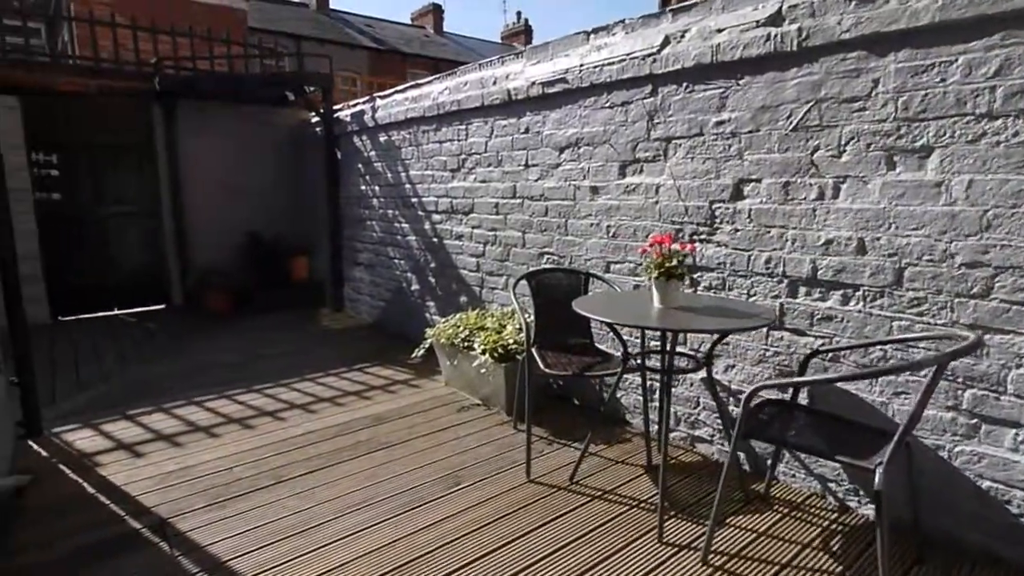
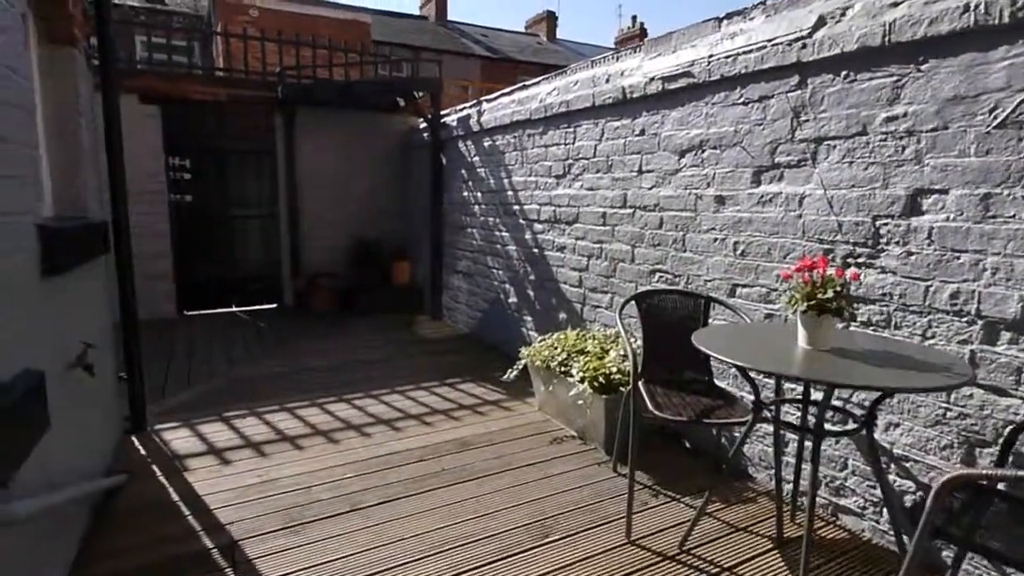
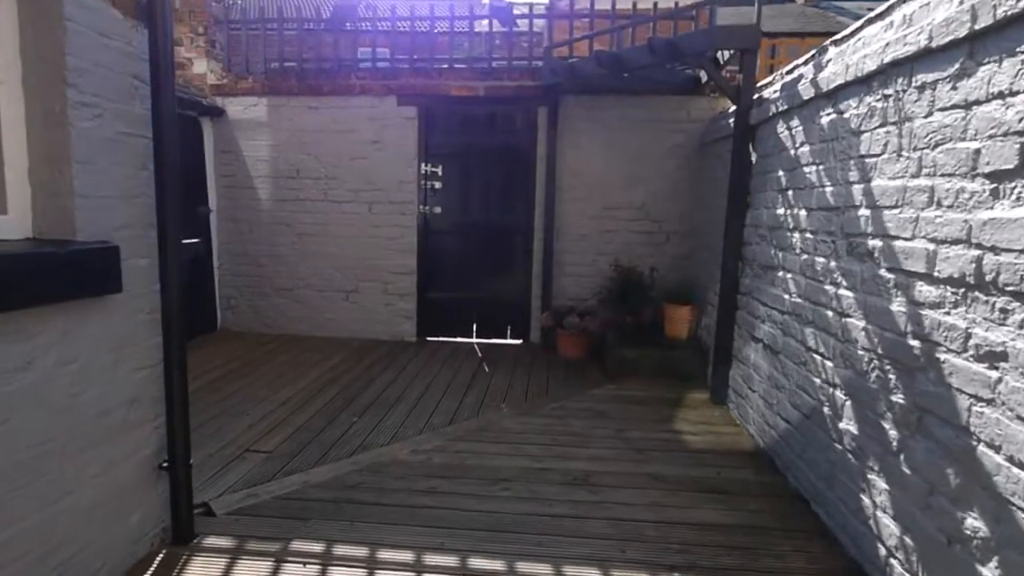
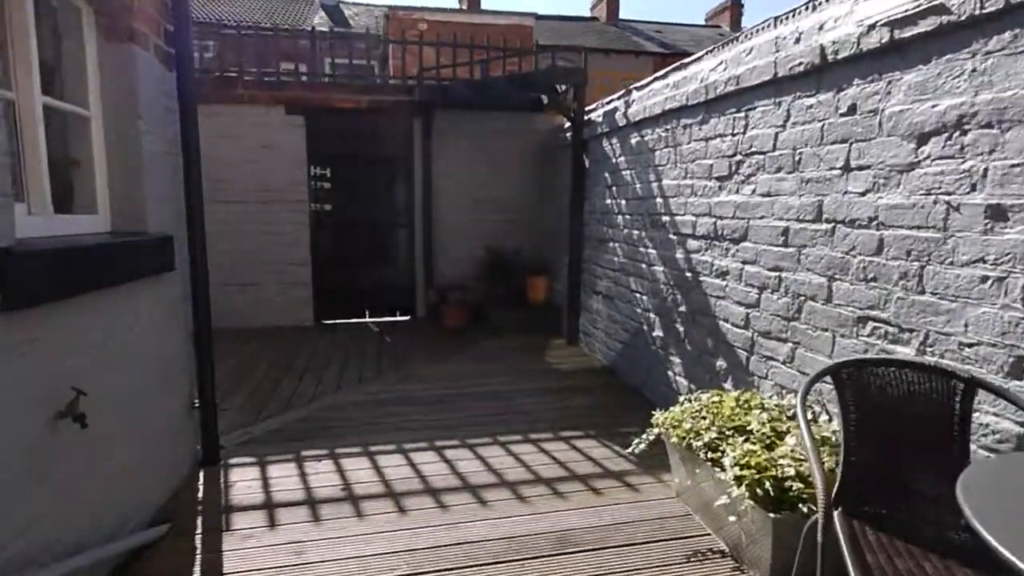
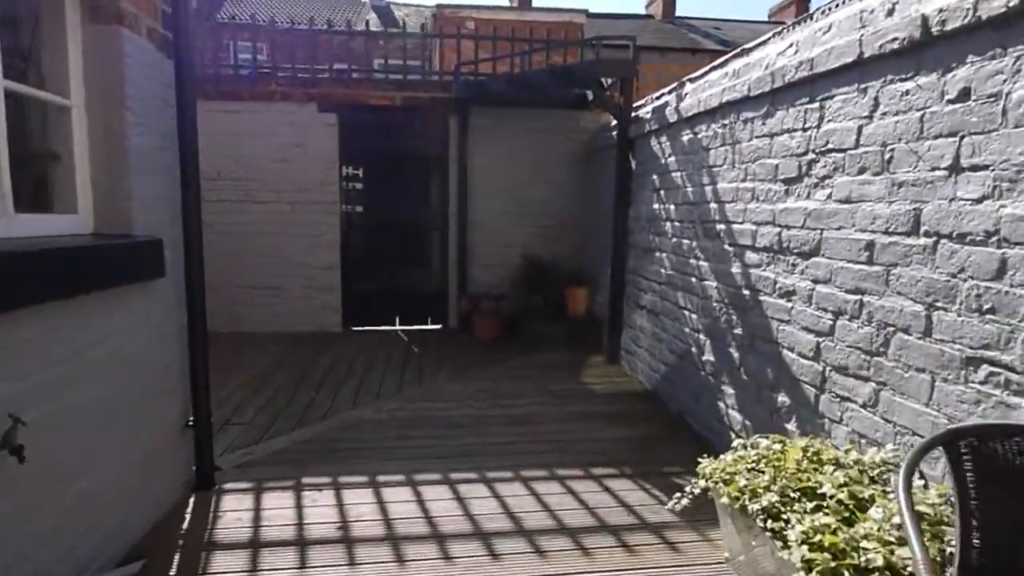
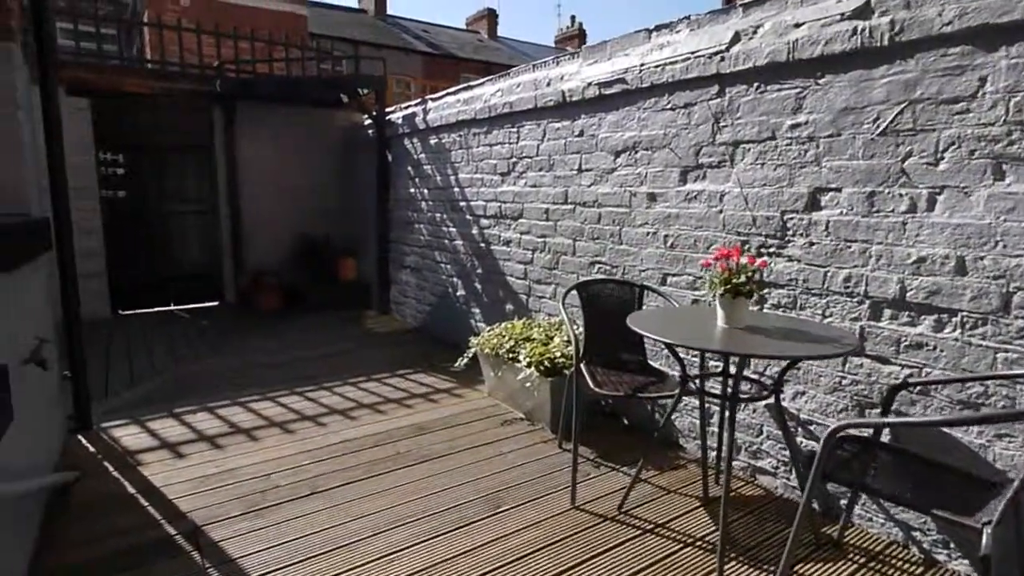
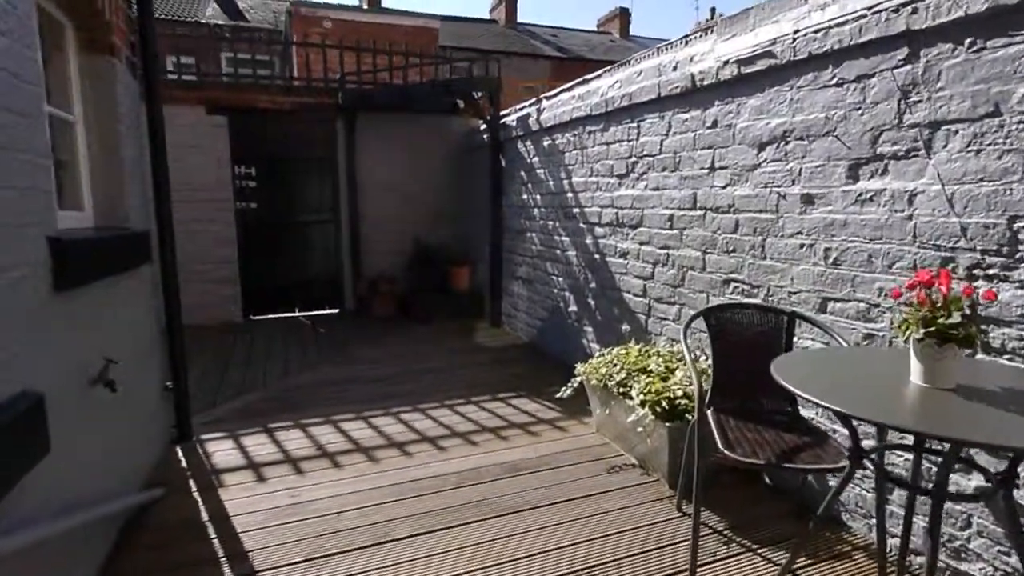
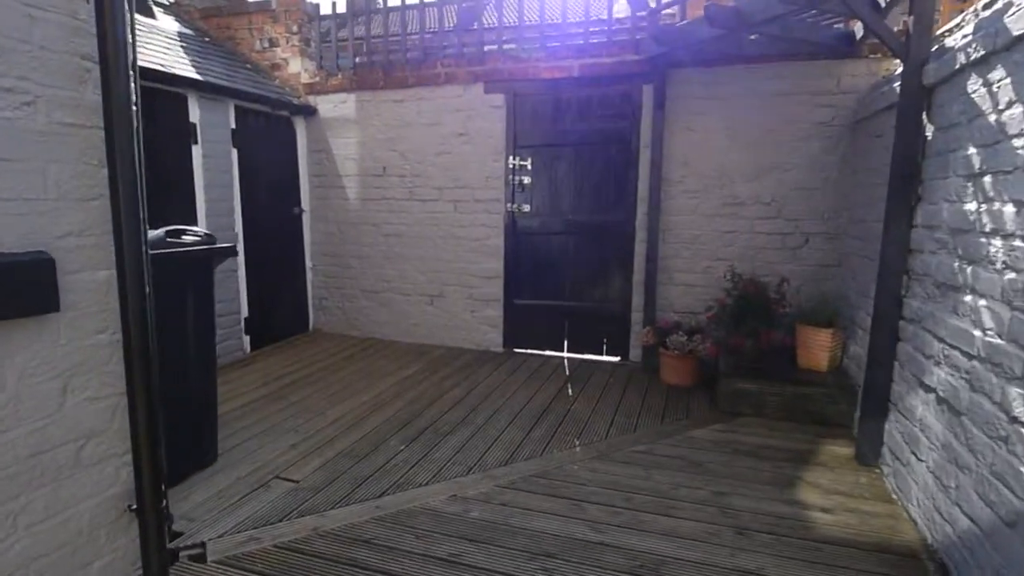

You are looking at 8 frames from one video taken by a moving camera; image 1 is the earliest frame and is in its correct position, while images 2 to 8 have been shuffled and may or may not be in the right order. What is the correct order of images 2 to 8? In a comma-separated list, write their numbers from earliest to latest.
6, 2, 7, 4, 5, 3, 8
